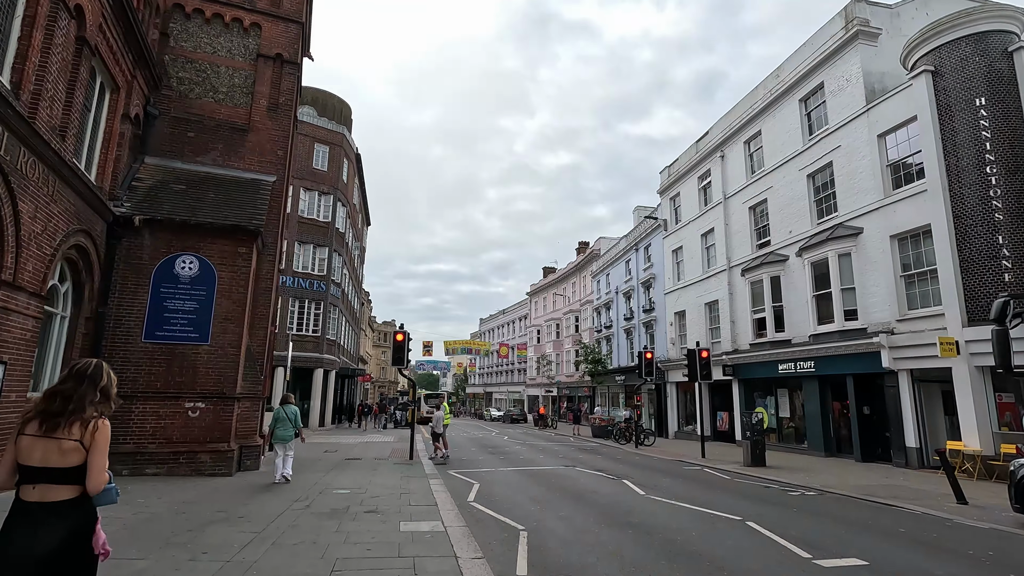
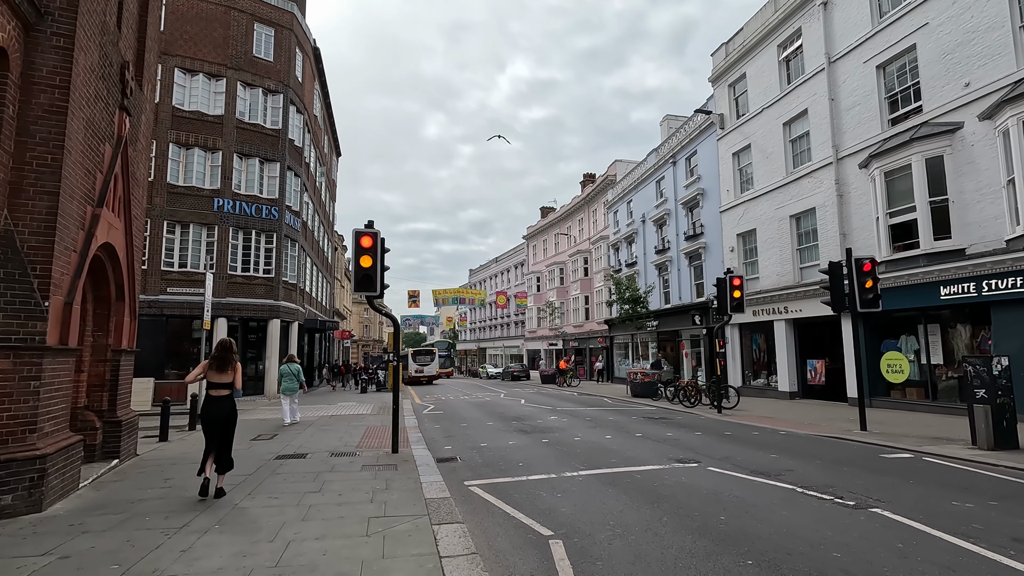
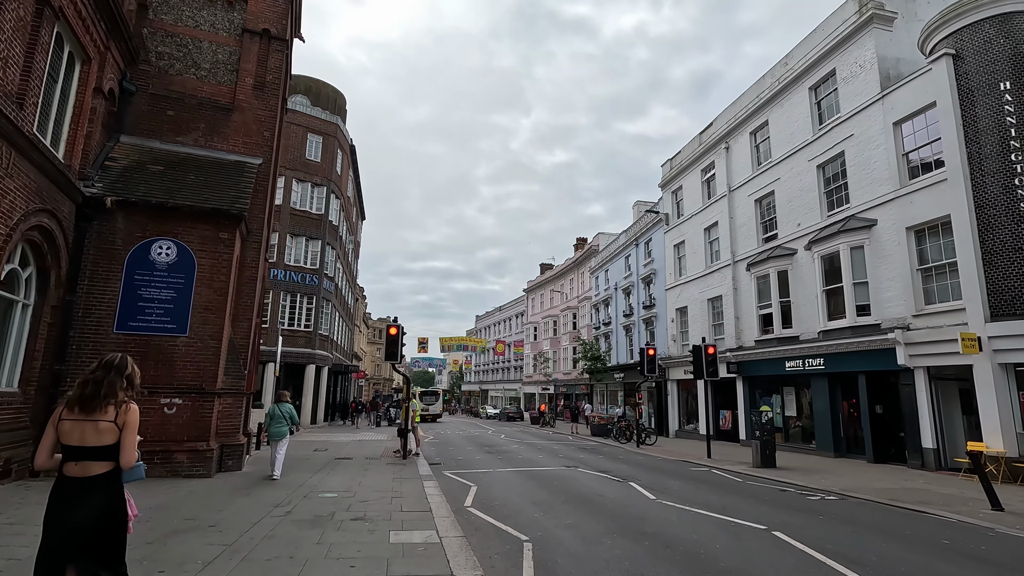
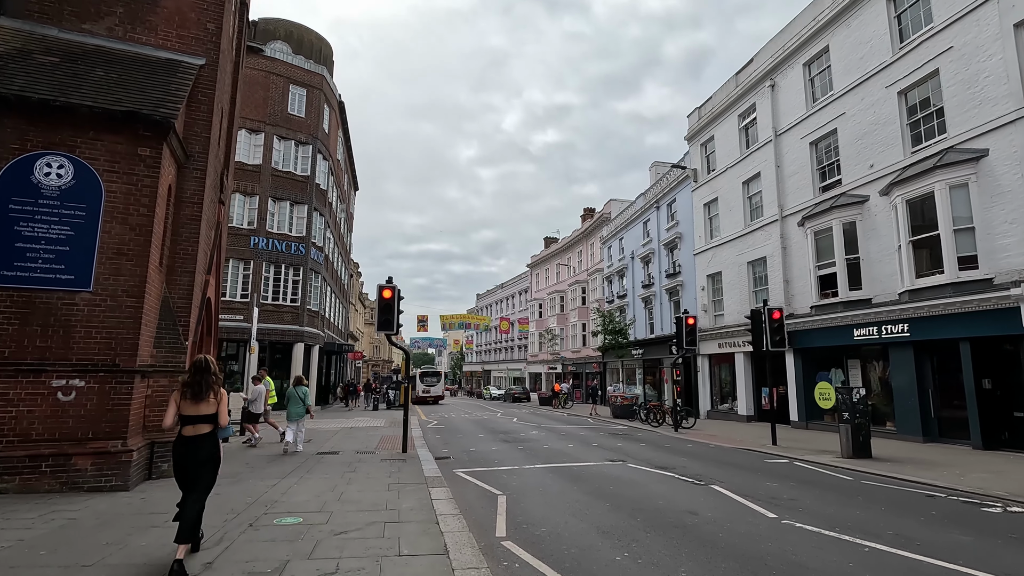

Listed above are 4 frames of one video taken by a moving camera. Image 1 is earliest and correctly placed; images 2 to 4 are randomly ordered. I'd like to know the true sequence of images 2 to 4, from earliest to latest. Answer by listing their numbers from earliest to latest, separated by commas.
3, 4, 2
